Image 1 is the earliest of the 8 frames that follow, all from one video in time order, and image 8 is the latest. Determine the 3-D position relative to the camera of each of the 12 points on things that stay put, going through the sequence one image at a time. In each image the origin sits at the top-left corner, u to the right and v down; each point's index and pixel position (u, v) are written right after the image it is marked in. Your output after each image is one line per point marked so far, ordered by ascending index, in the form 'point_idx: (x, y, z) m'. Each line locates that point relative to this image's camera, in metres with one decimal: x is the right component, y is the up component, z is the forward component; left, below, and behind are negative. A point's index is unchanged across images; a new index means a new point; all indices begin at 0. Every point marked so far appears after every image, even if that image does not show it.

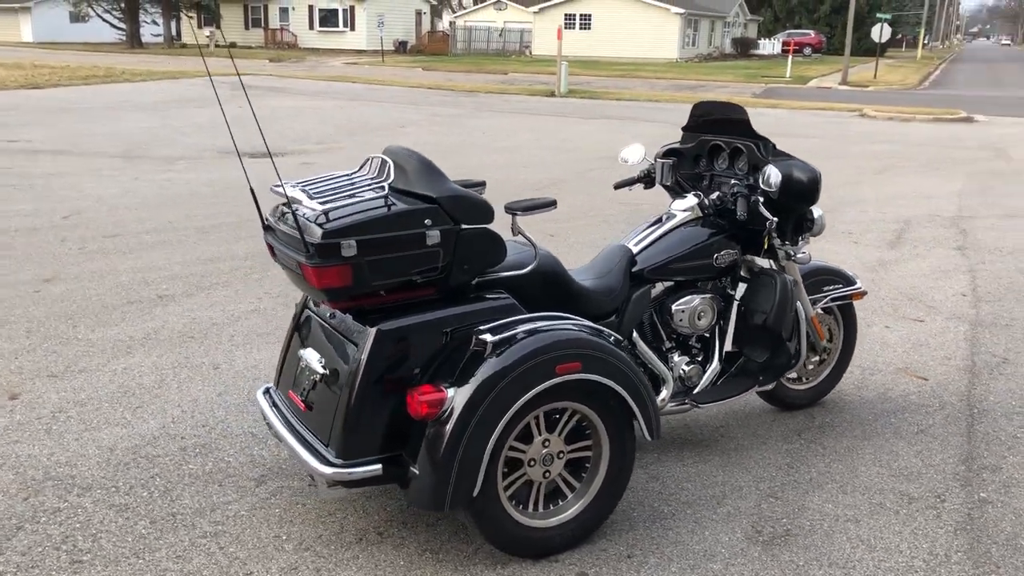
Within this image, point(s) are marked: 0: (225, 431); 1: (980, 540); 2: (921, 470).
0: (-1.3, -0.7, +4.5) m
1: (+1.8, -1.0, +3.6) m
2: (+1.8, -0.8, +4.2) m
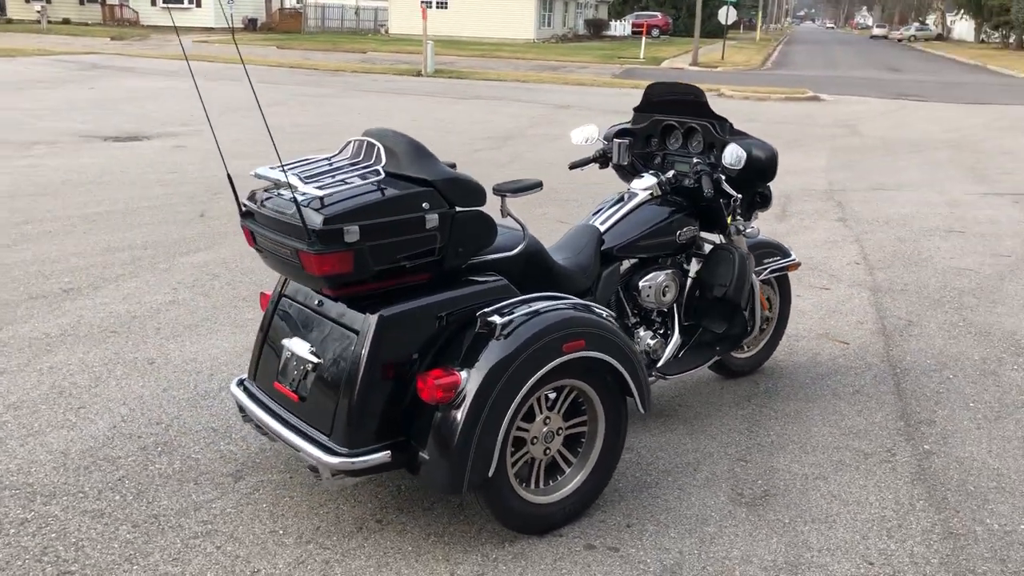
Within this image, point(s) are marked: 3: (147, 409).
0: (-1.5, -0.6, +4.3) m
1: (+1.7, -0.8, +3.9) m
2: (+1.7, -0.7, +4.5) m
3: (-1.7, -0.6, +4.5) m
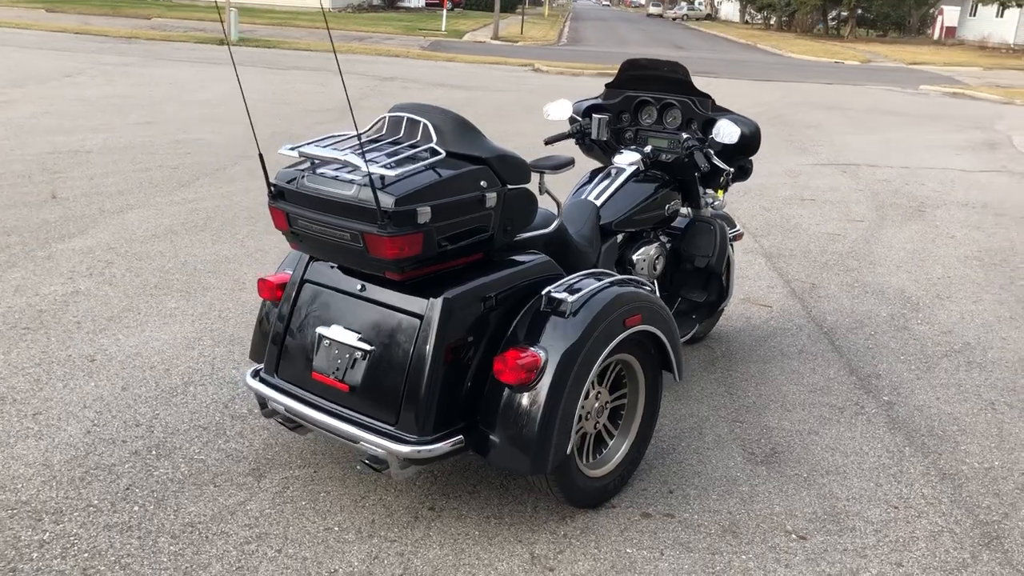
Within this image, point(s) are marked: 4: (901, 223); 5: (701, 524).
0: (-1.4, -0.6, +4.0) m
1: (+1.8, -0.7, +4.3) m
2: (+1.6, -0.5, +4.8) m
3: (-1.7, -0.5, +4.1) m
4: (+3.7, +0.6, +9.0) m
5: (+0.7, -0.9, +3.4) m
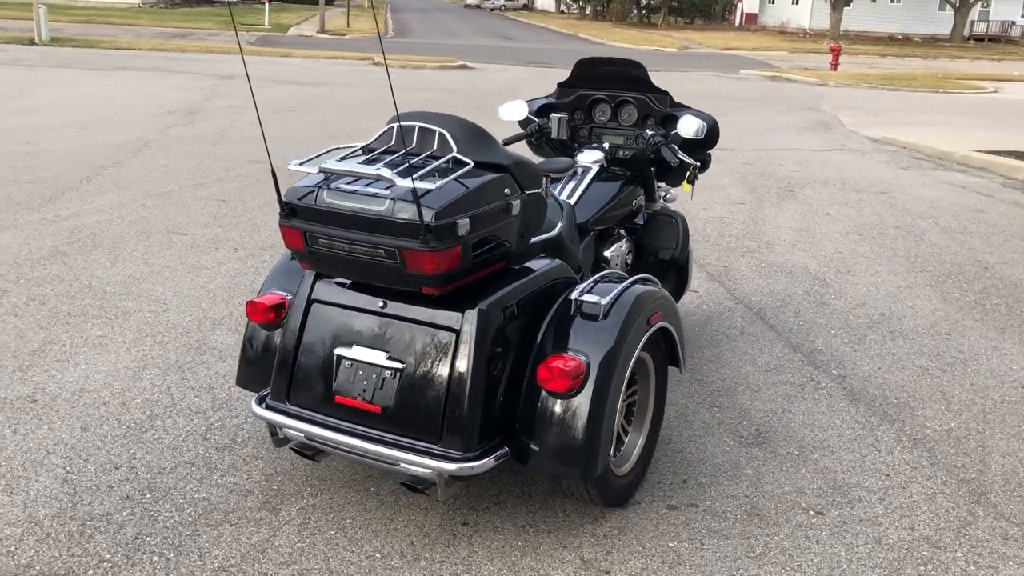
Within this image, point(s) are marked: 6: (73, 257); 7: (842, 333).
0: (-1.4, -0.7, +3.7) m
1: (+1.7, -0.6, +4.6) m
2: (+1.4, -0.4, +5.1) m
3: (-1.7, -0.7, +3.8) m
4: (+2.7, +0.9, +9.6) m
5: (+0.8, -0.8, +3.5) m
6: (-3.1, +0.2, +6.7) m
7: (+2.0, -0.3, +5.6) m
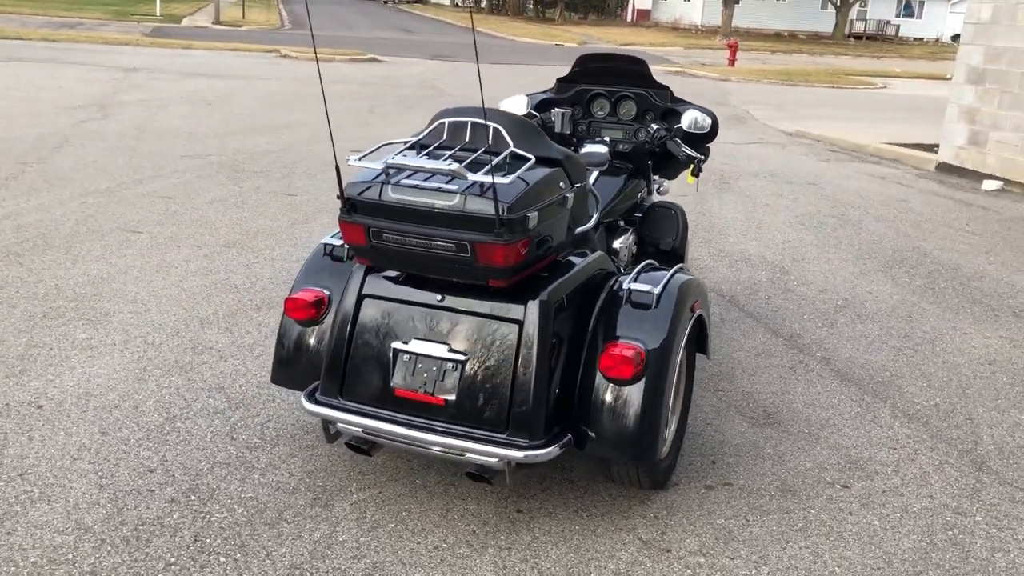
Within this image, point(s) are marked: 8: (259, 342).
0: (-1.2, -0.7, +3.6) m
1: (+1.8, -0.5, +4.8) m
2: (+1.4, -0.3, +5.3) m
3: (-1.5, -0.7, +3.7) m
4: (+2.2, +1.0, +9.9) m
5: (+1.0, -0.8, +3.7) m
6: (-3.3, +0.2, +6.4) m
7: (+1.9, -0.2, +5.9) m
8: (-1.3, -0.3, +5.0) m
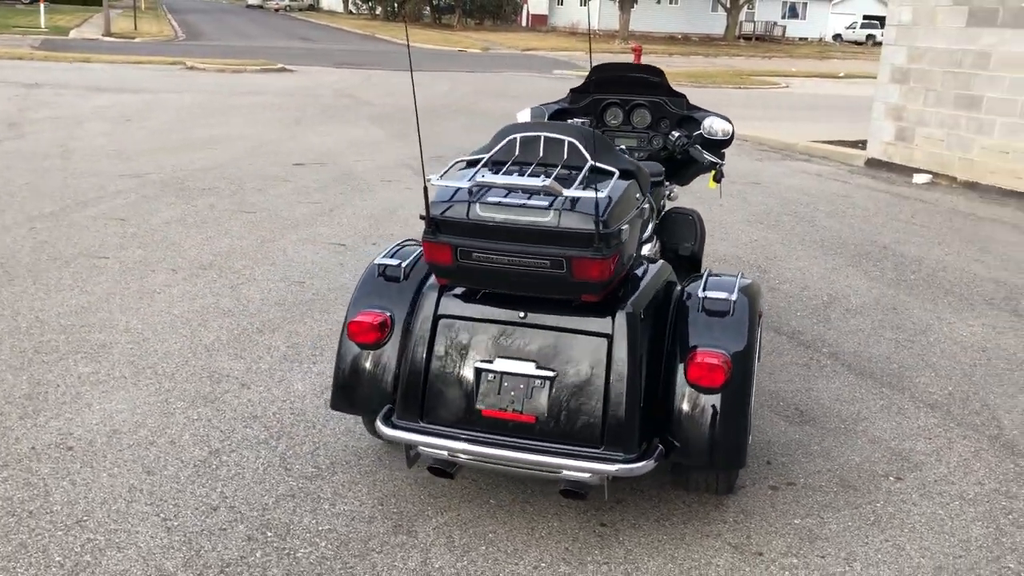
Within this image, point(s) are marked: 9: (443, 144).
0: (-1.0, -0.8, +3.5) m
1: (+1.9, -0.5, +5.0) m
2: (+1.5, -0.3, +5.4) m
3: (-1.3, -0.8, +3.5) m
4: (+1.7, +1.0, +10.1) m
5: (+1.2, -0.8, +3.8) m
6: (-3.3, 0.0, +6.0) m
7: (+1.9, -0.2, +6.0) m
8: (-1.2, -0.4, +4.8) m
9: (-1.0, +2.2, +14.0) m
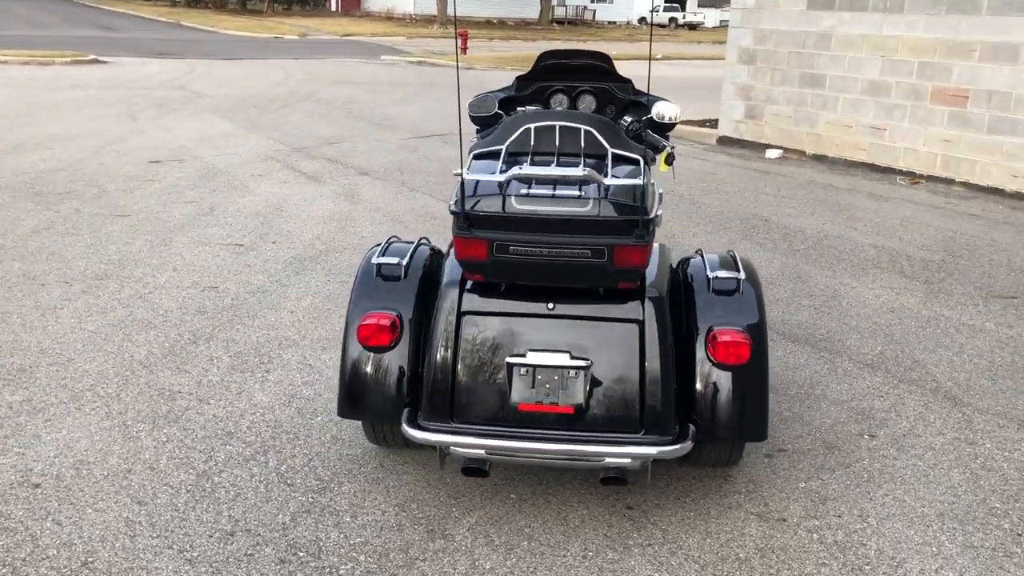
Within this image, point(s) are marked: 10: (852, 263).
0: (-0.8, -0.8, +3.3) m
1: (+1.7, -0.3, +5.3) m
2: (+1.2, -0.2, +5.6) m
3: (-1.1, -0.8, +3.2) m
4: (+0.5, +1.2, +10.2) m
5: (+1.2, -0.7, +4.0) m
6: (-3.7, -0.2, +5.4) m
7: (+1.4, 0.0, +6.3) m
8: (-1.4, -0.4, +4.6) m
9: (-3.0, +2.2, +13.6) m
10: (+2.5, +0.2, +7.0) m
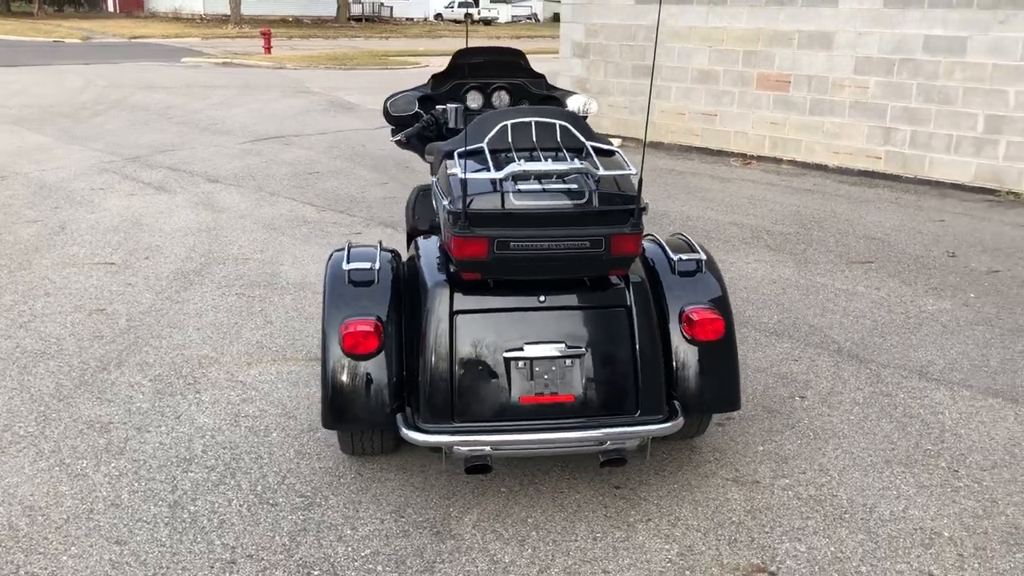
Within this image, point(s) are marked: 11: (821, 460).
0: (-0.8, -0.9, +3.2) m
1: (+1.2, -0.2, +5.6) m
2: (+0.6, -0.1, +5.9) m
3: (-1.1, -0.9, +3.1) m
4: (-1.1, +1.2, +10.2) m
5: (+1.1, -0.6, +4.2) m
6: (-4.1, -0.4, +4.6) m
7: (+0.8, +0.1, +6.6) m
8: (-1.6, -0.5, +4.3) m
9: (-5.2, +2.0, +12.8) m
10: (+1.7, +0.4, +7.5) m
11: (+1.2, -0.7, +3.8) m
